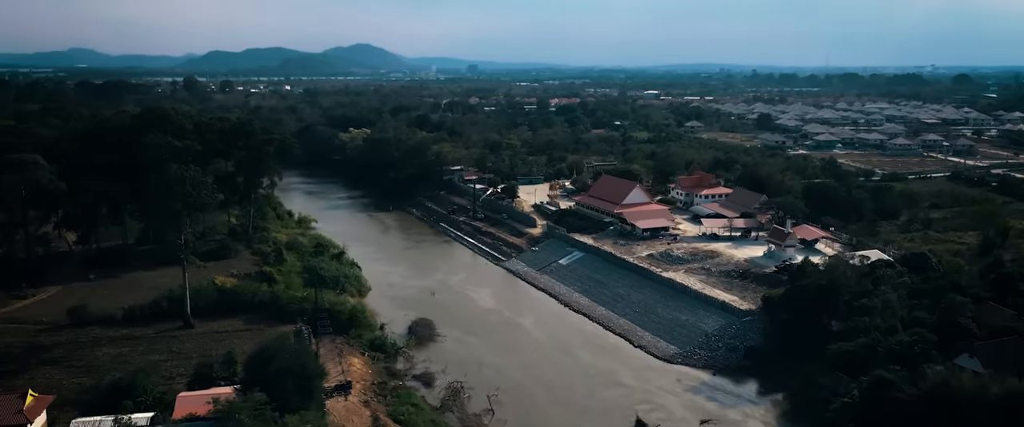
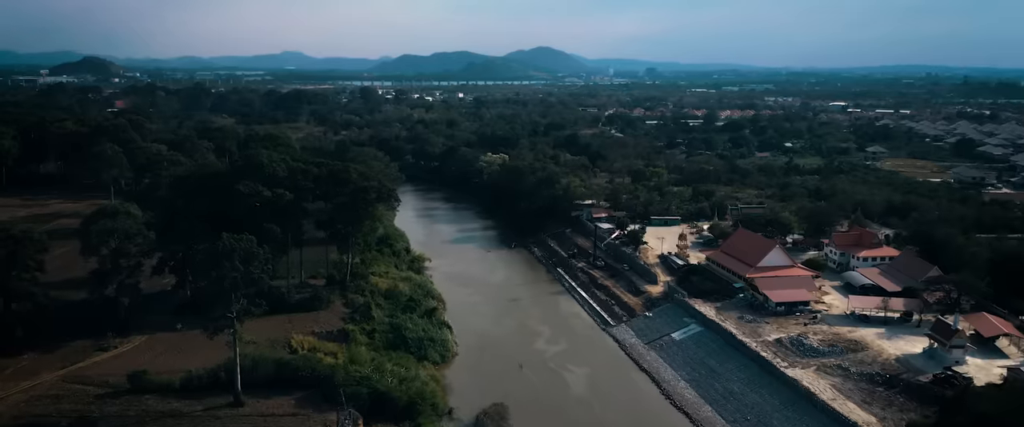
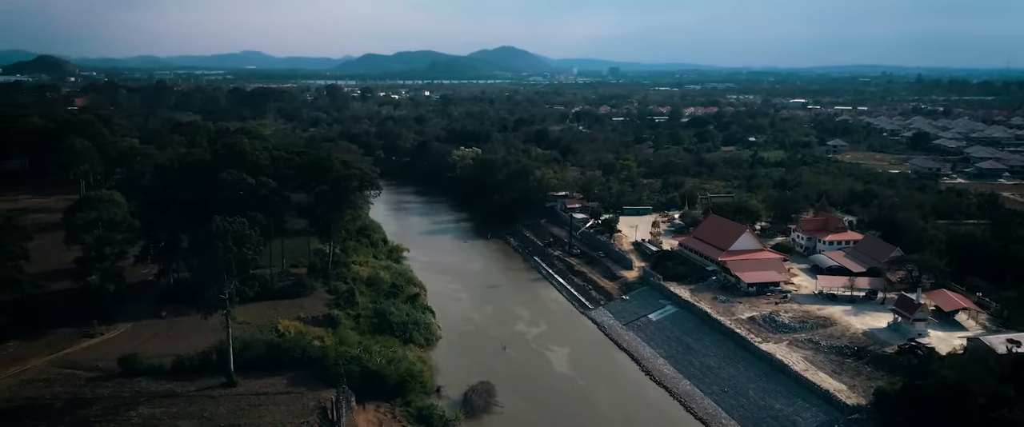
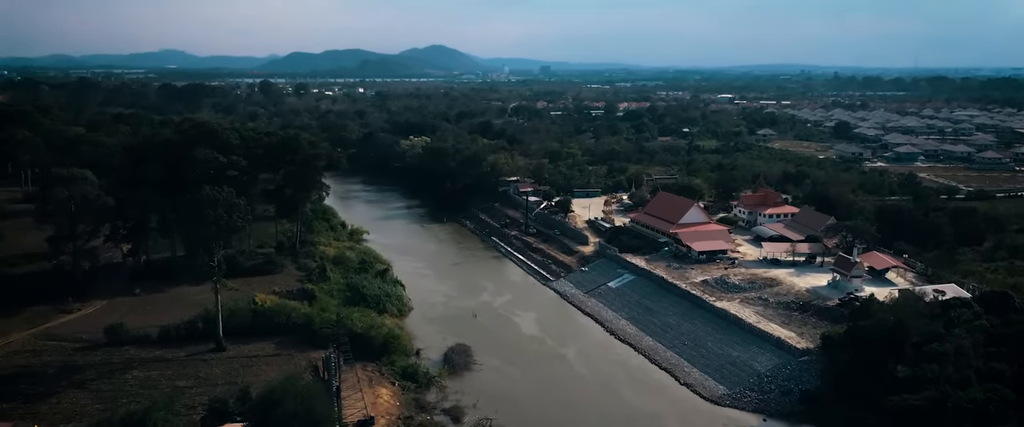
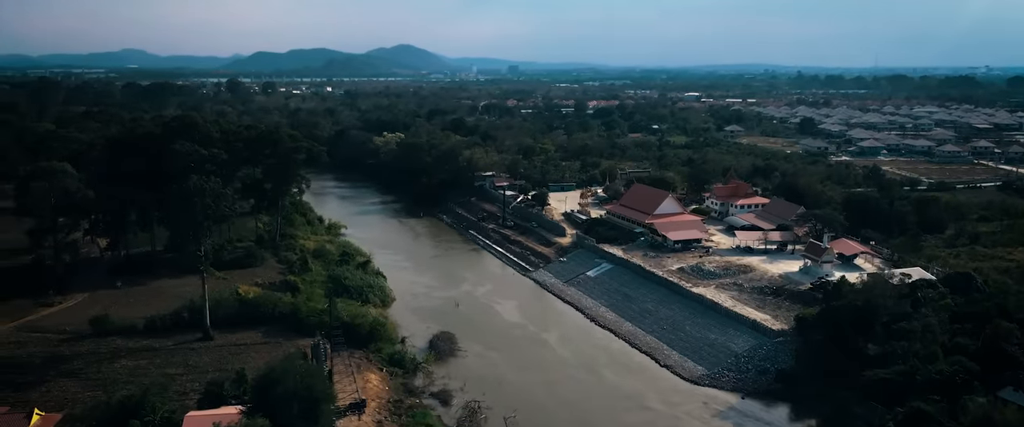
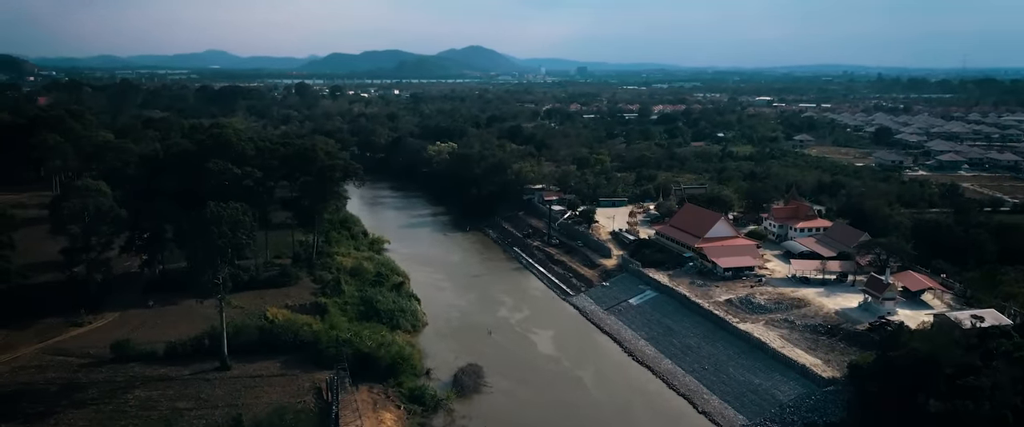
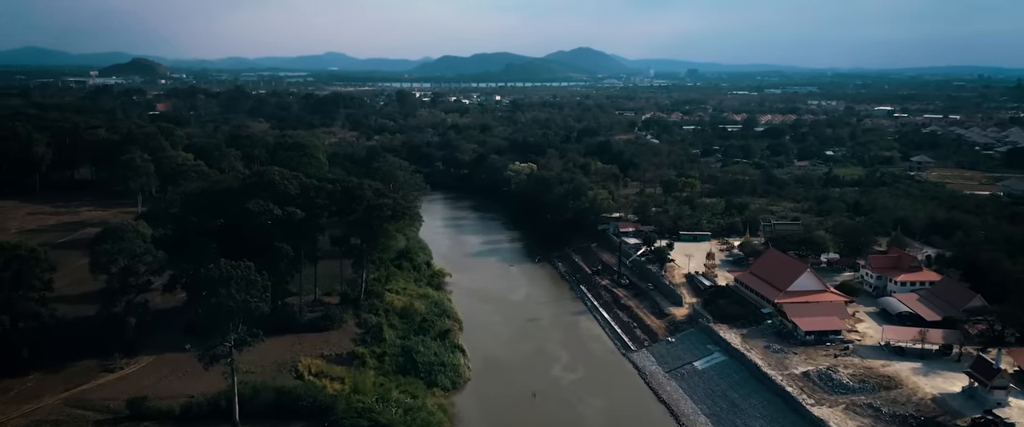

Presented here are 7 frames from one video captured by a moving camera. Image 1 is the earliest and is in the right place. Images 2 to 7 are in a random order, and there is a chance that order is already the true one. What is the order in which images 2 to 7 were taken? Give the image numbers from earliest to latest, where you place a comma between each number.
5, 4, 6, 3, 2, 7
